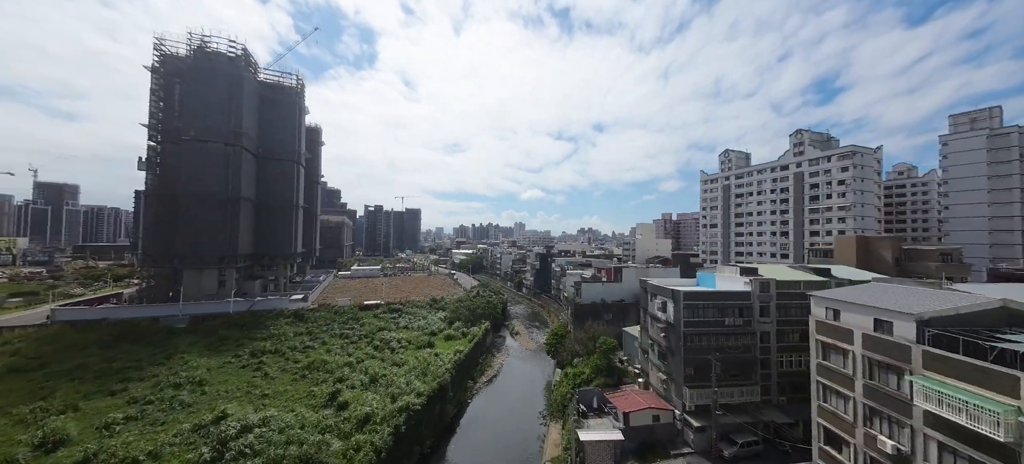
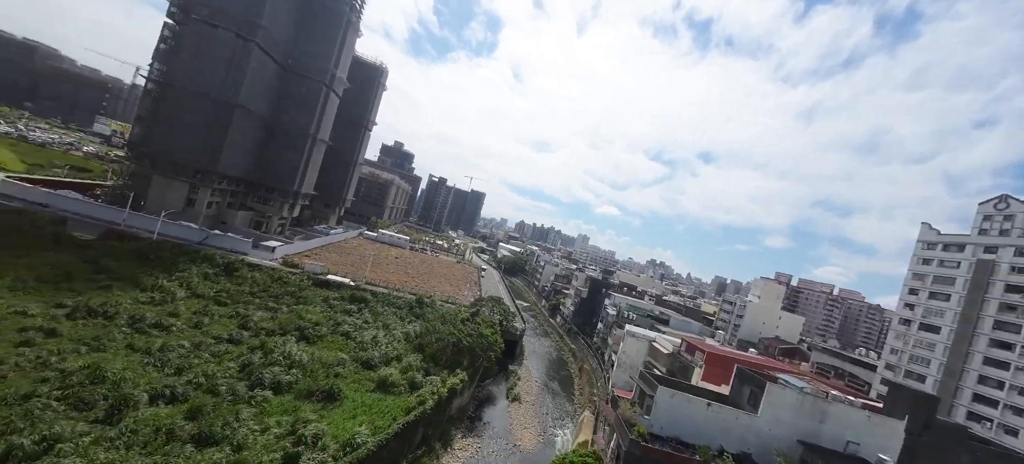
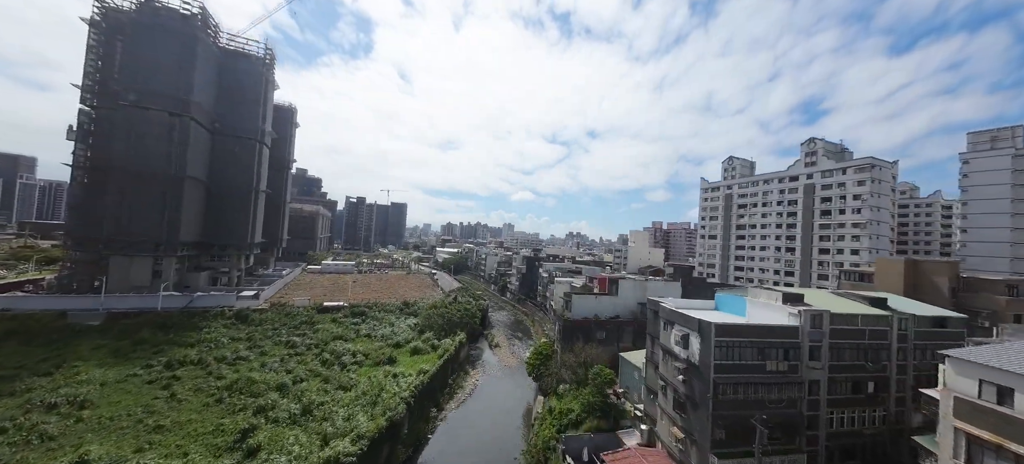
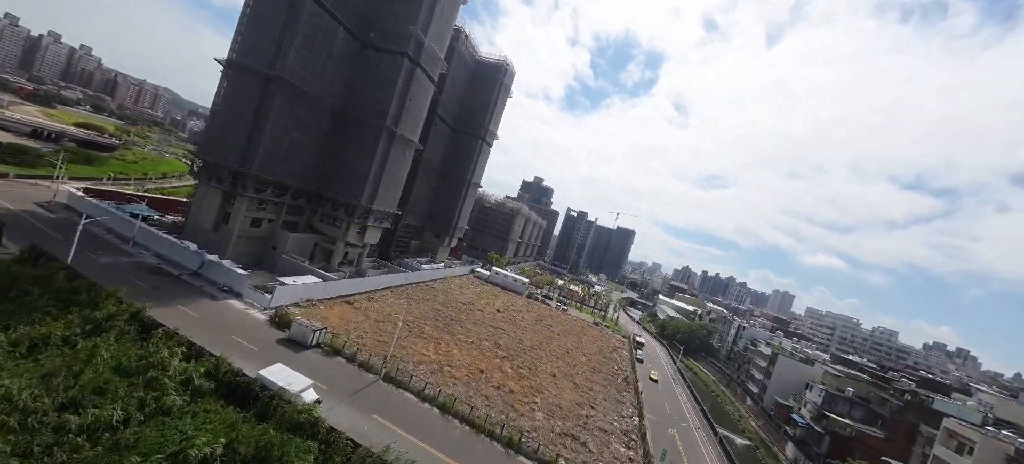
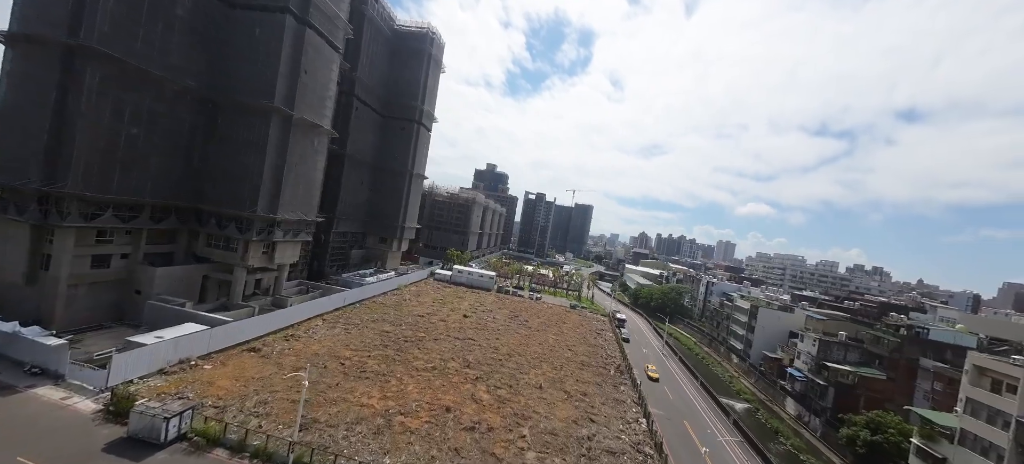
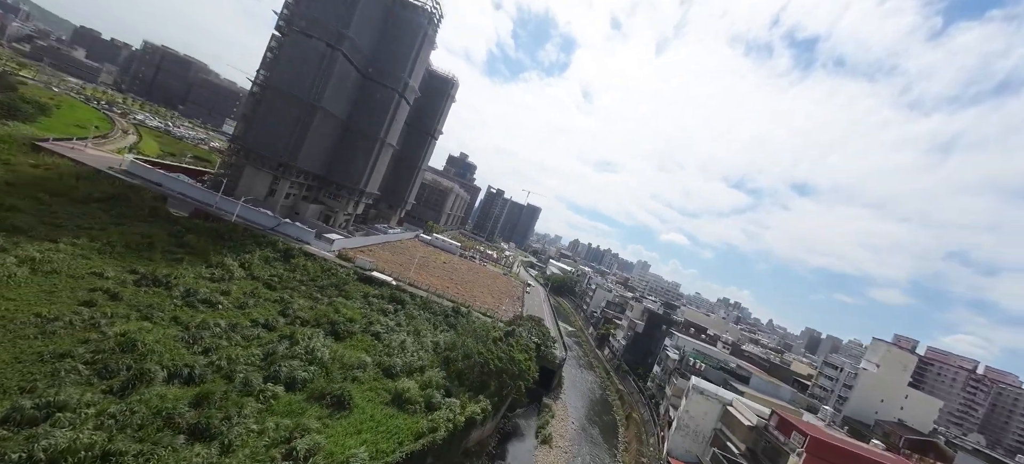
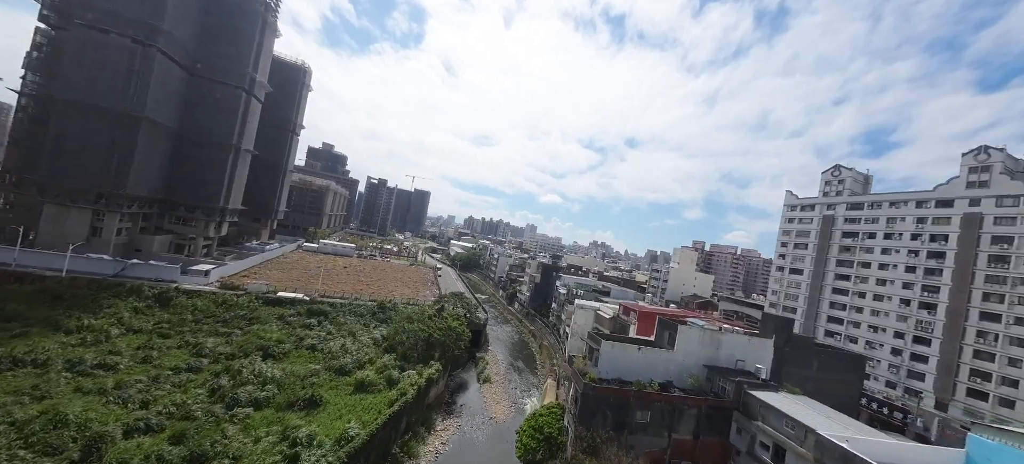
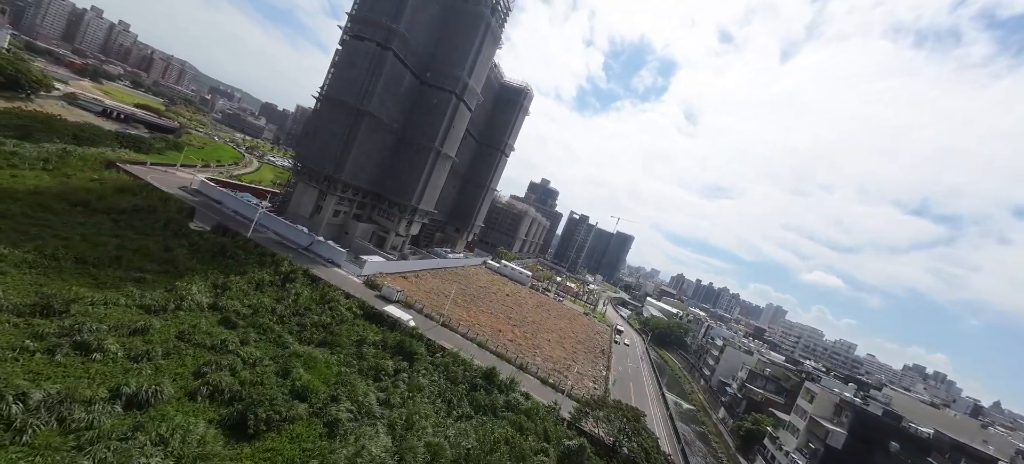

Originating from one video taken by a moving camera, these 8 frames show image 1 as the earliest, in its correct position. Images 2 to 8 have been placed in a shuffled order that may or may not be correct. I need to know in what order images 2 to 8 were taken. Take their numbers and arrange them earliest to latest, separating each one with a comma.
3, 7, 2, 6, 8, 4, 5
